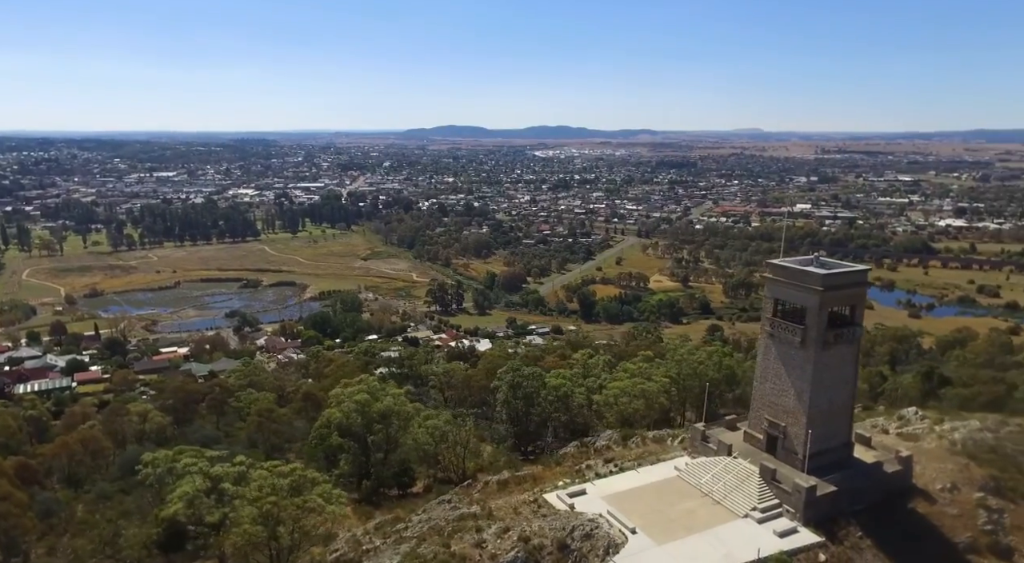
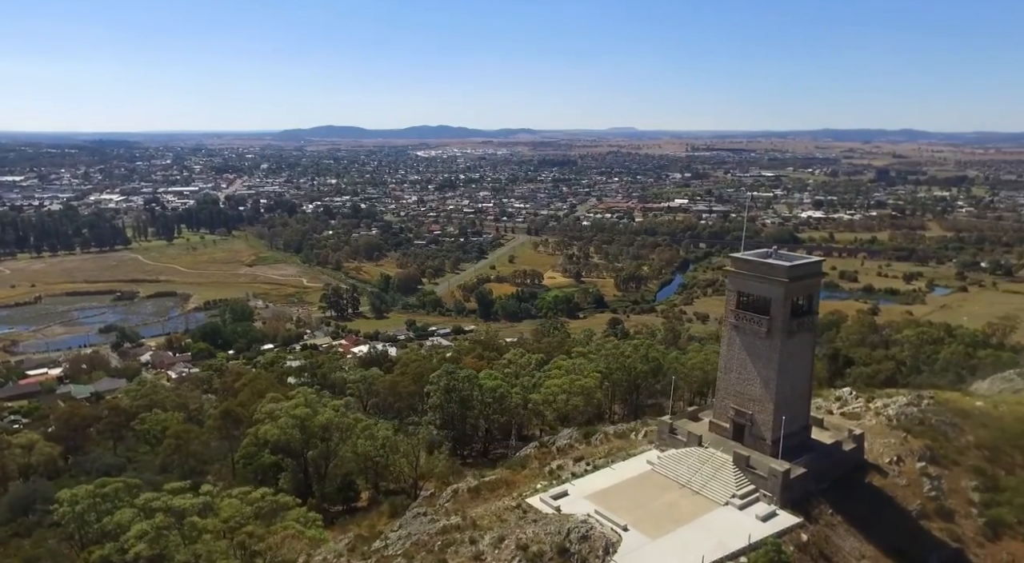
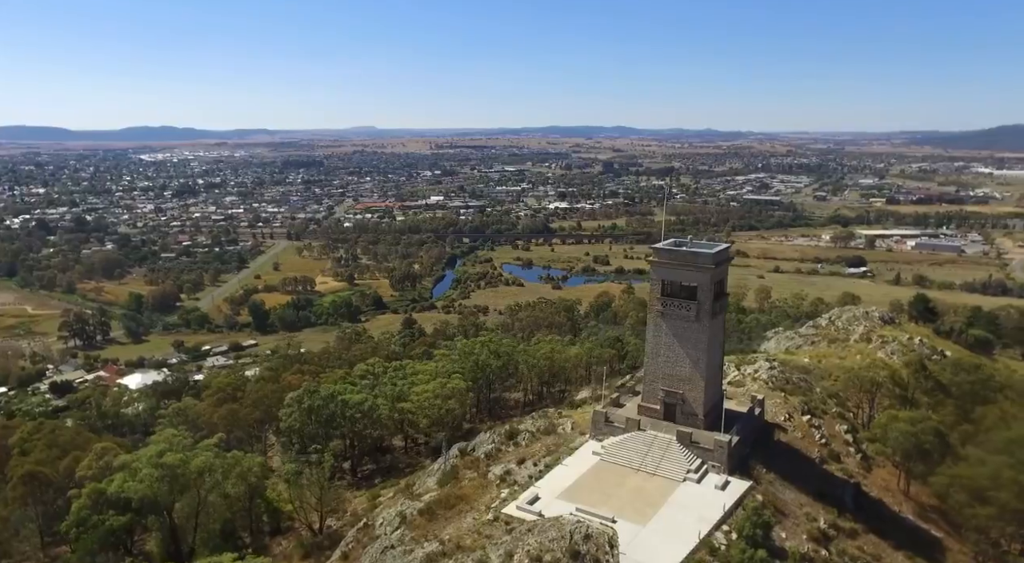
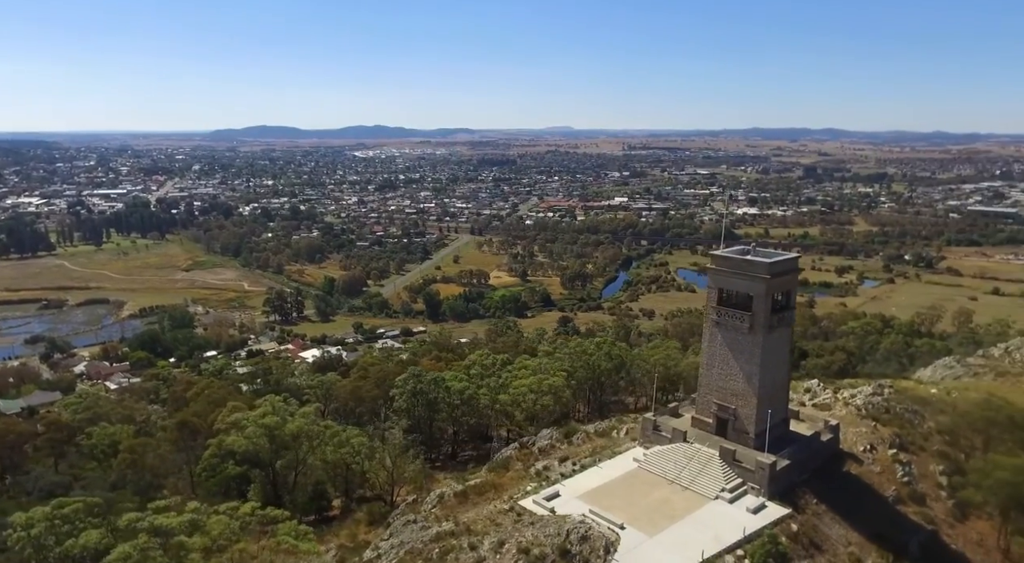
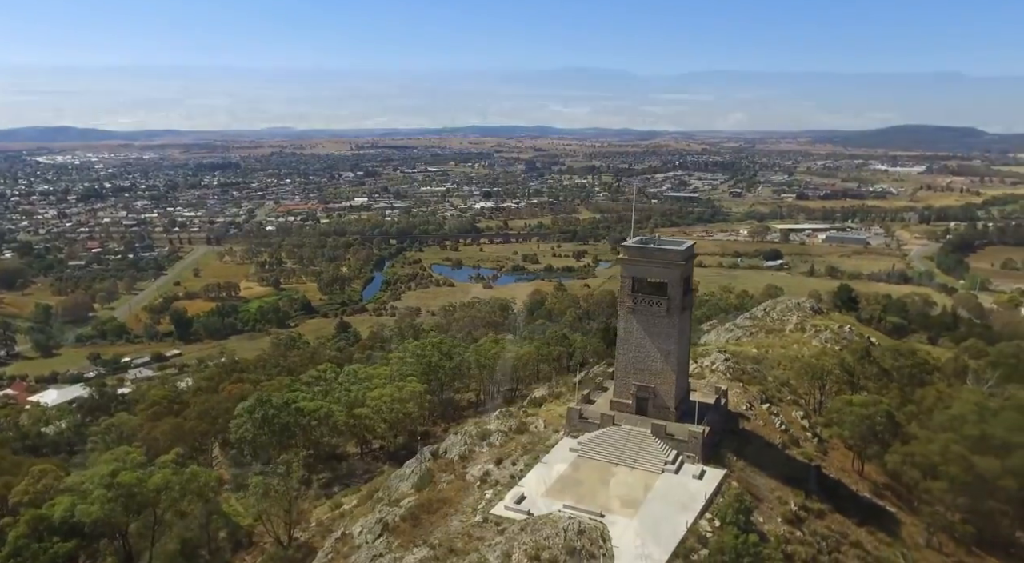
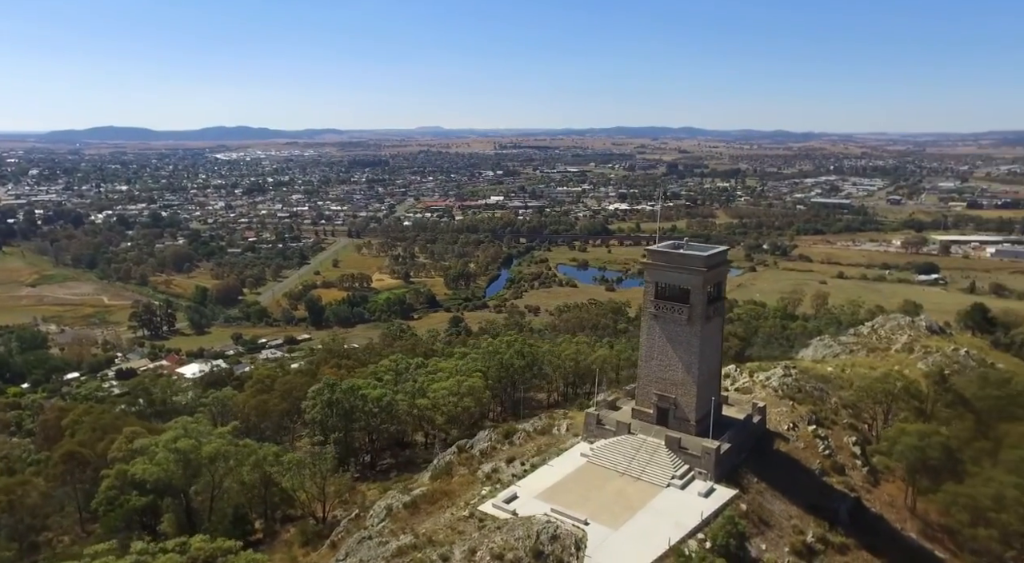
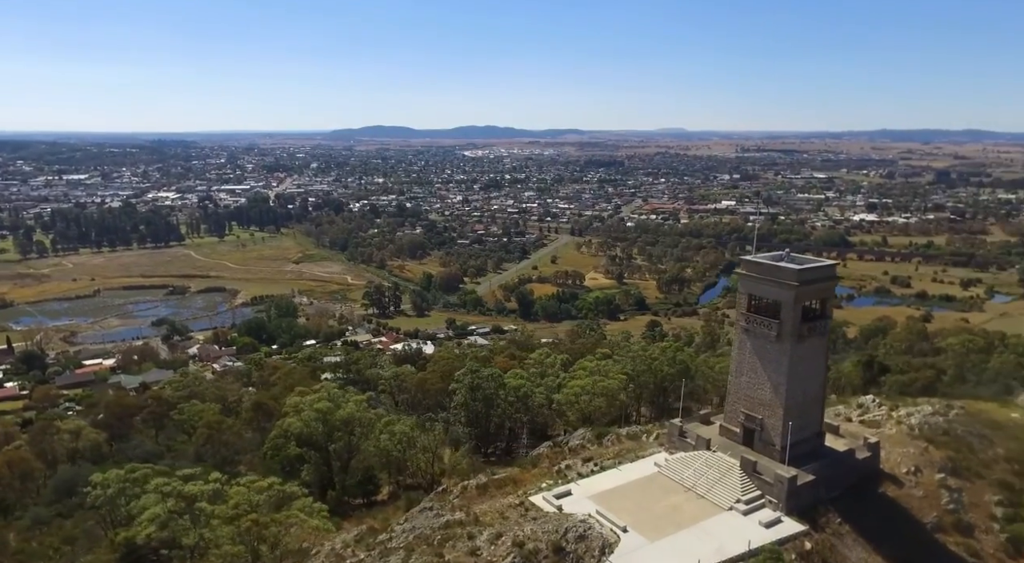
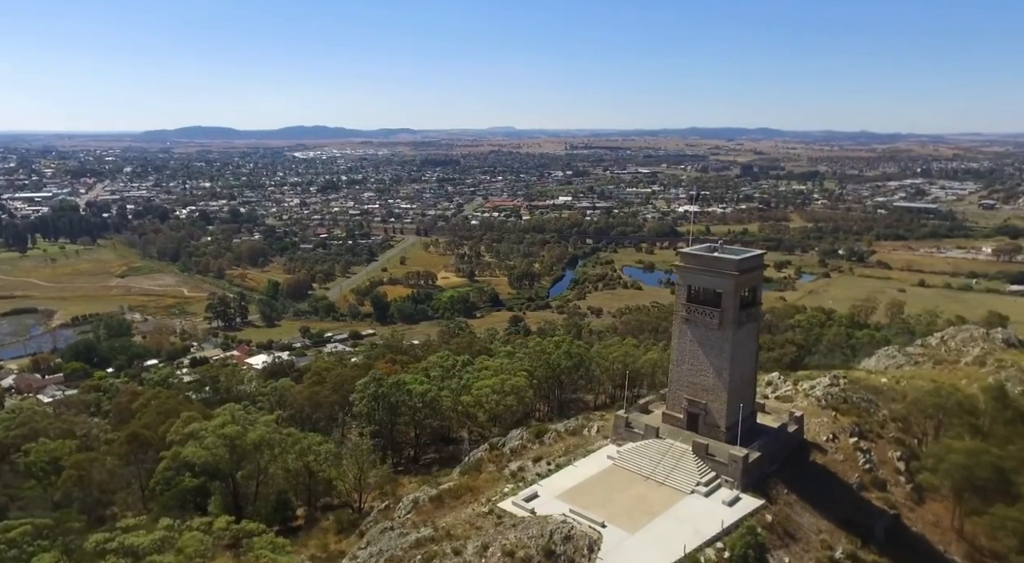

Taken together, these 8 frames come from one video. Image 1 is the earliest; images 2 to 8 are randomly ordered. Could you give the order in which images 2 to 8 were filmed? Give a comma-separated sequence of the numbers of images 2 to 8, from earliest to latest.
7, 2, 4, 8, 6, 3, 5
